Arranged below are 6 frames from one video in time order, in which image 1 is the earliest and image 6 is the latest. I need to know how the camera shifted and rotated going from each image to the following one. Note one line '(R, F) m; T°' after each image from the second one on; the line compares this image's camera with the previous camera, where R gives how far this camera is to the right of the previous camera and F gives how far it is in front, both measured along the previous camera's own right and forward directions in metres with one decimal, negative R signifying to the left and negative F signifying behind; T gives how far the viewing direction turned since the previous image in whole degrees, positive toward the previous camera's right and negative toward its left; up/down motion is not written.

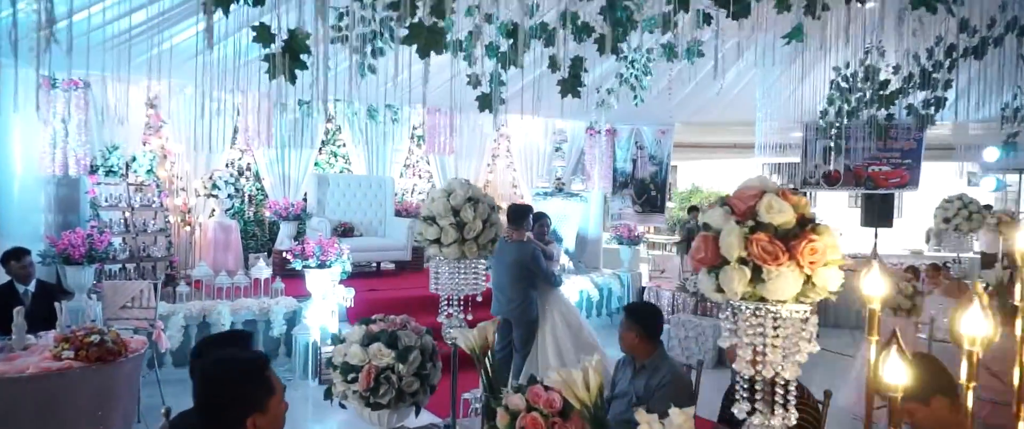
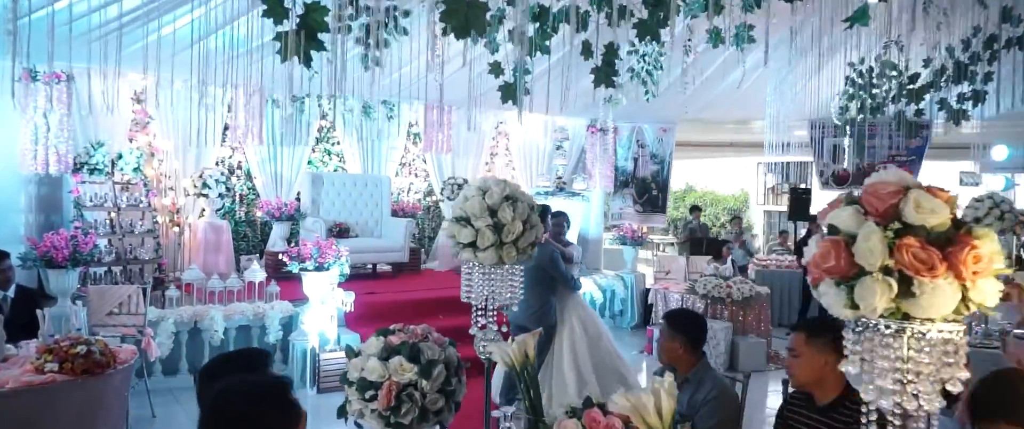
(-0.2, +0.2) m; +1°
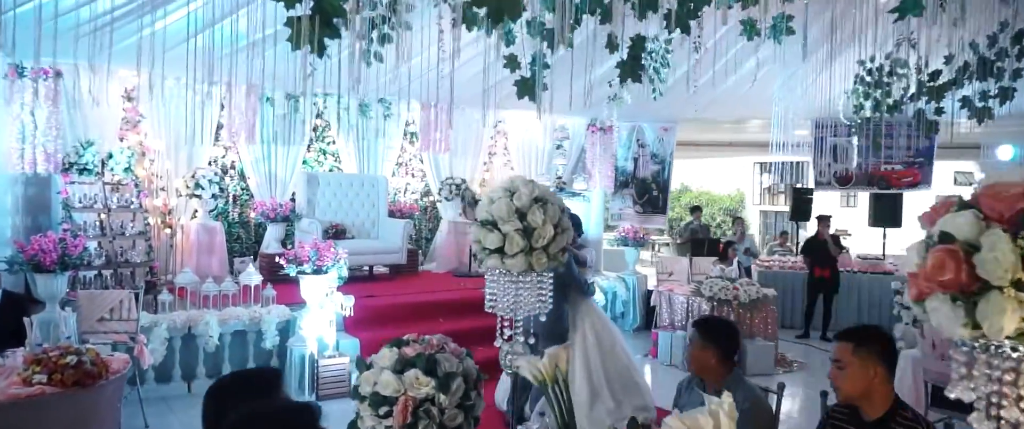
(-0.1, +0.2) m; +1°
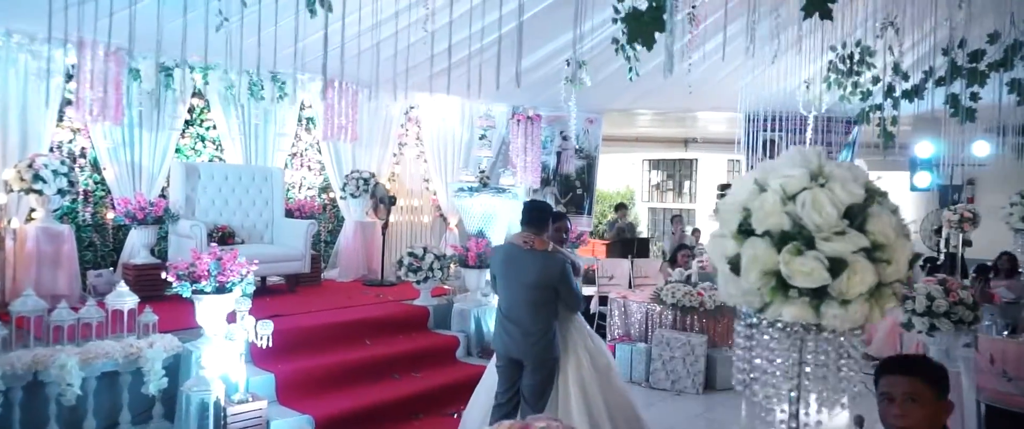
(-0.6, +1.0) m; +11°
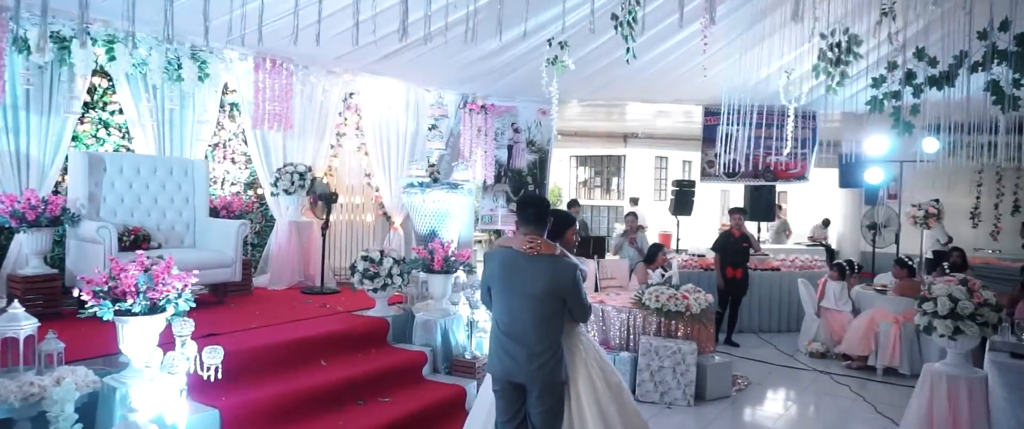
(-0.5, +0.7) m; +8°
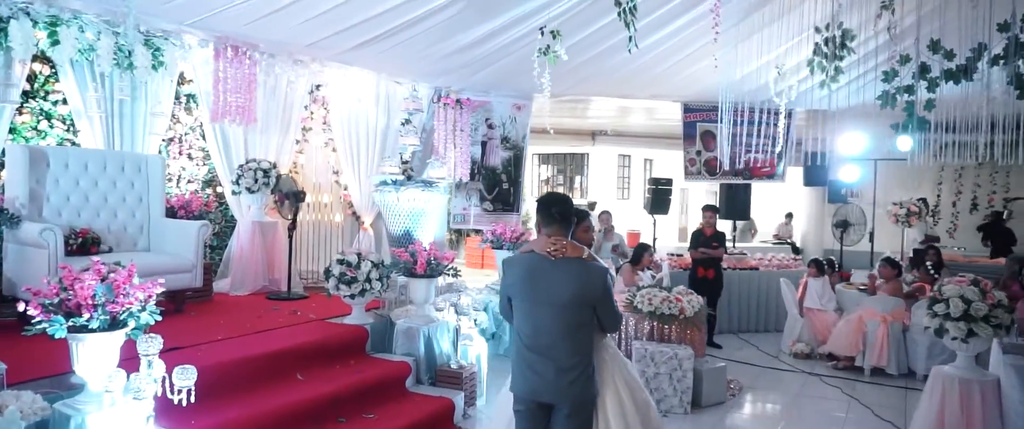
(-0.3, +0.3) m; +4°
